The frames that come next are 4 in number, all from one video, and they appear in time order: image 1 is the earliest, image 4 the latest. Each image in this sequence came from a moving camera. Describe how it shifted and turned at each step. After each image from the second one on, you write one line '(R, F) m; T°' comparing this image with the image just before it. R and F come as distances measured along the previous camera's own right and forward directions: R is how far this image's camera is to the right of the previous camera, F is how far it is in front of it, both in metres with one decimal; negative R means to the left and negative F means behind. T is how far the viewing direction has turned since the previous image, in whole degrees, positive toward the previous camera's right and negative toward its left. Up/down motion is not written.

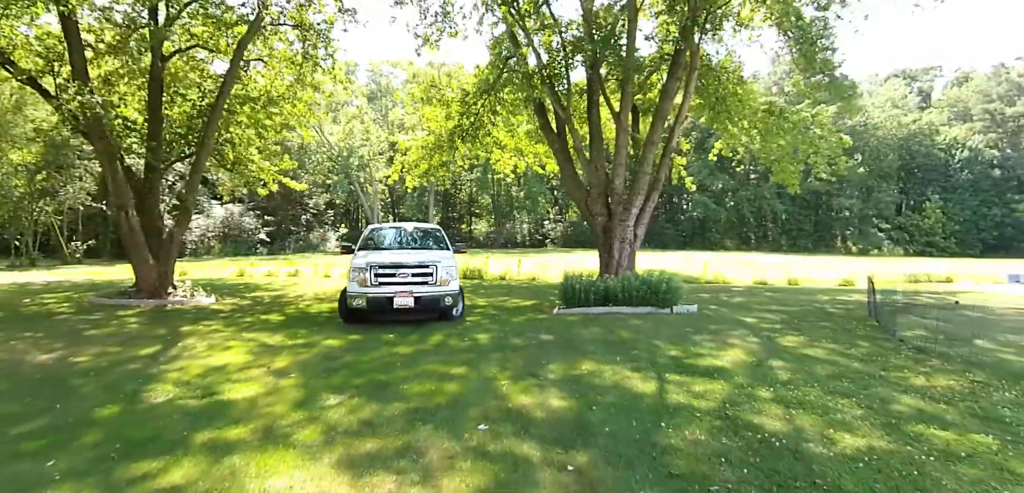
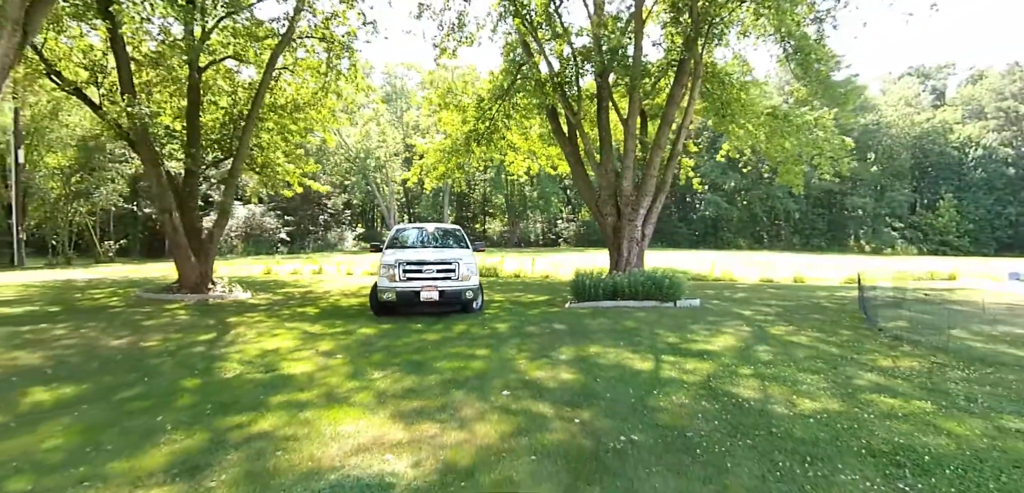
(0.0, -0.7) m; -1°
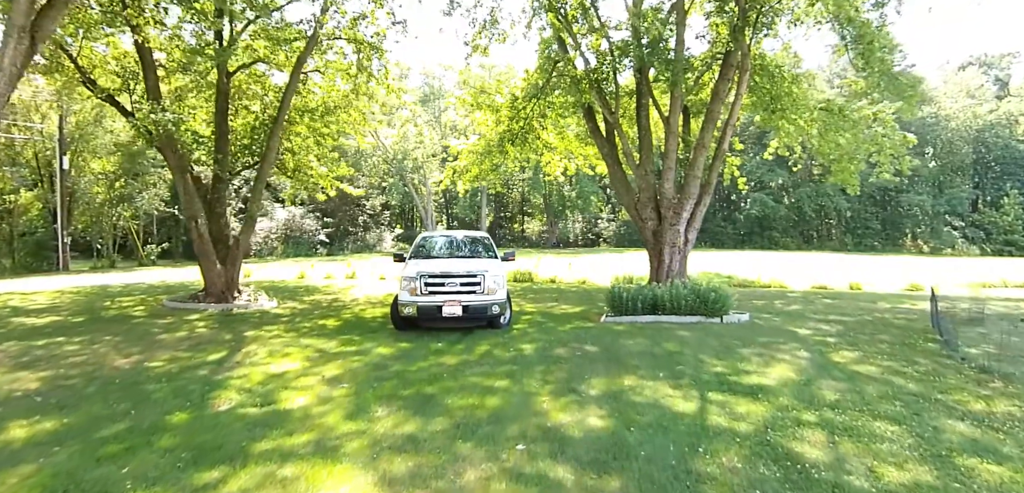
(+0.1, +0.6) m; -4°
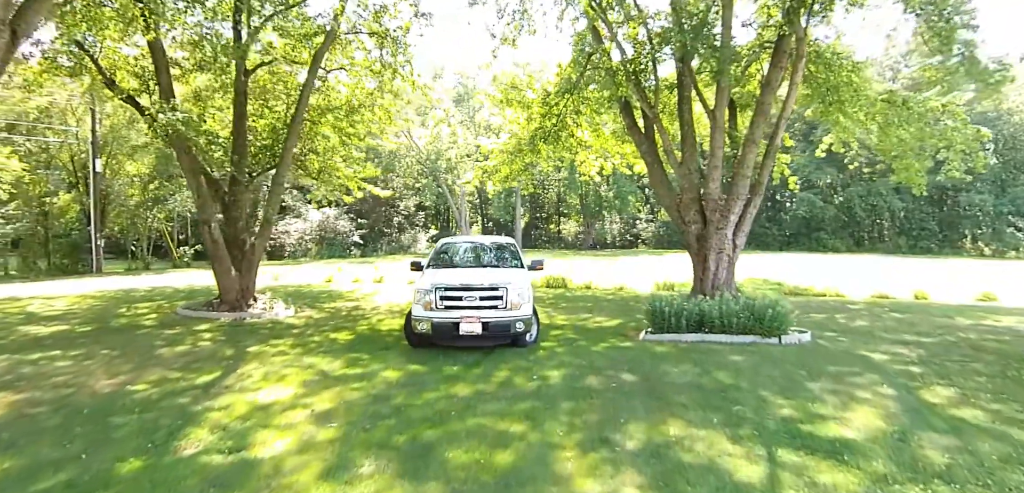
(+0.1, +0.8) m; -4°
